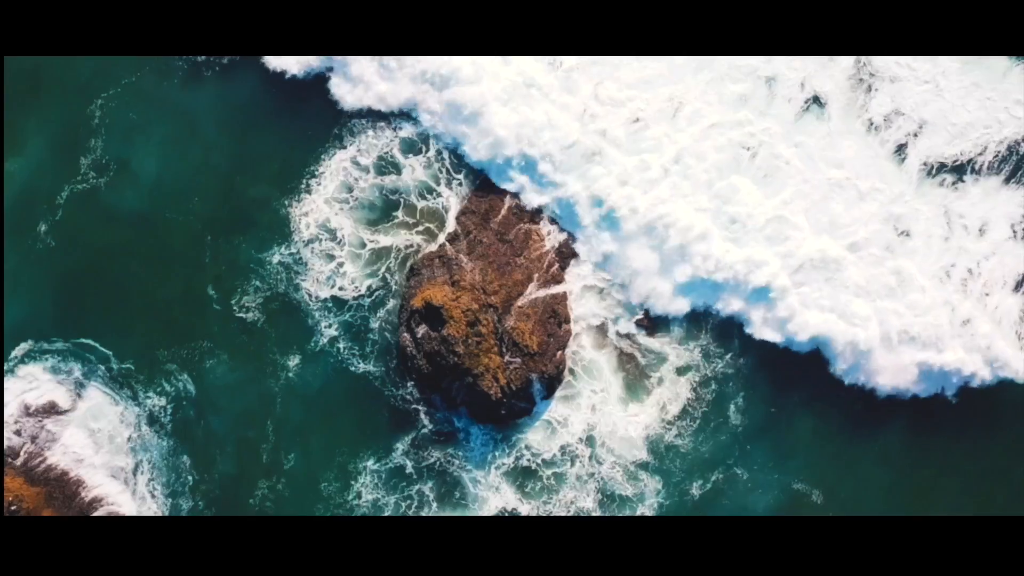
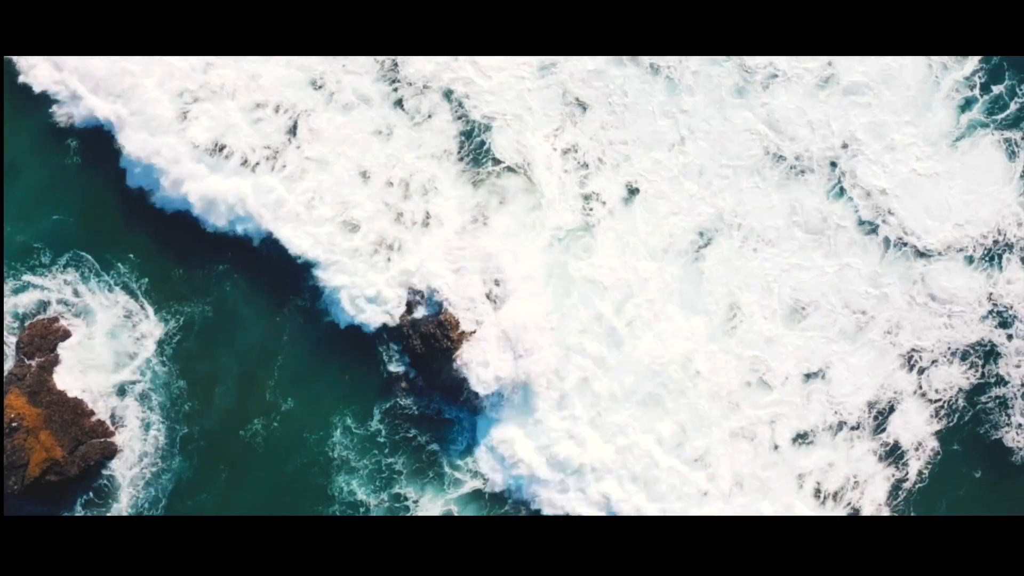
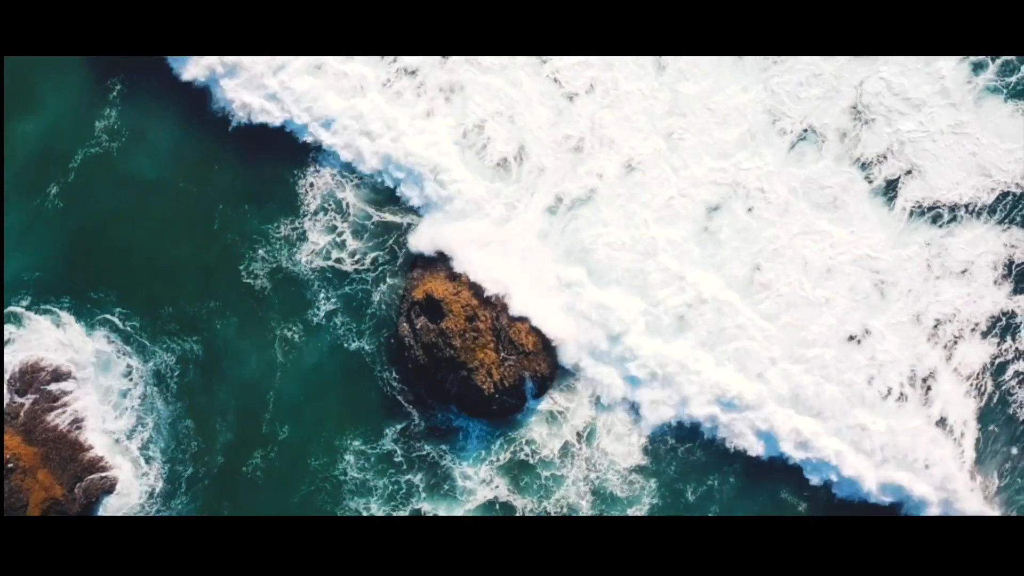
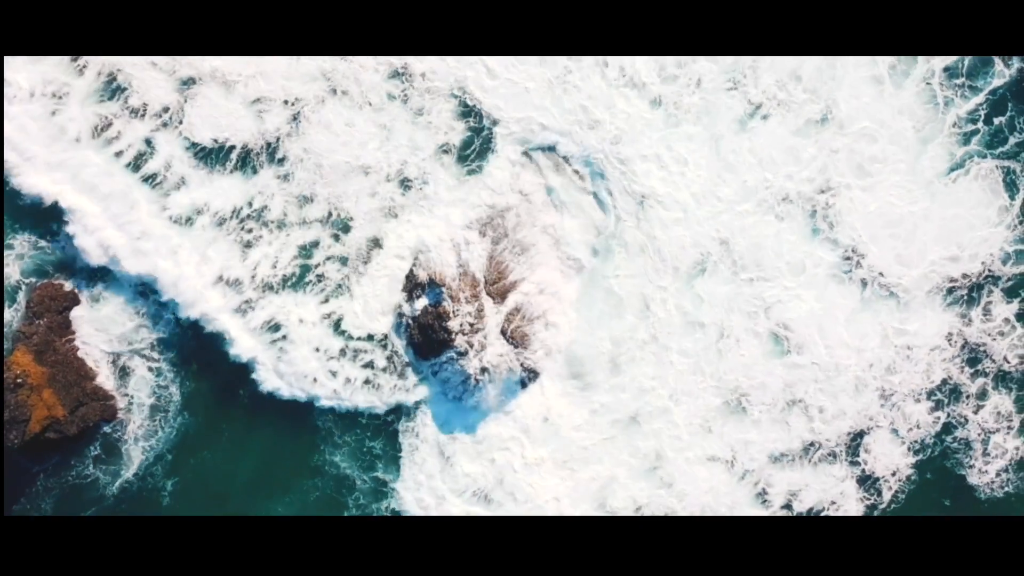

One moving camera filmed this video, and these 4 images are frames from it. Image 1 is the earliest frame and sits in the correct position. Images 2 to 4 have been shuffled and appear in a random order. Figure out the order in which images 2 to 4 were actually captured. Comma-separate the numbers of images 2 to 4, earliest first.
3, 2, 4
